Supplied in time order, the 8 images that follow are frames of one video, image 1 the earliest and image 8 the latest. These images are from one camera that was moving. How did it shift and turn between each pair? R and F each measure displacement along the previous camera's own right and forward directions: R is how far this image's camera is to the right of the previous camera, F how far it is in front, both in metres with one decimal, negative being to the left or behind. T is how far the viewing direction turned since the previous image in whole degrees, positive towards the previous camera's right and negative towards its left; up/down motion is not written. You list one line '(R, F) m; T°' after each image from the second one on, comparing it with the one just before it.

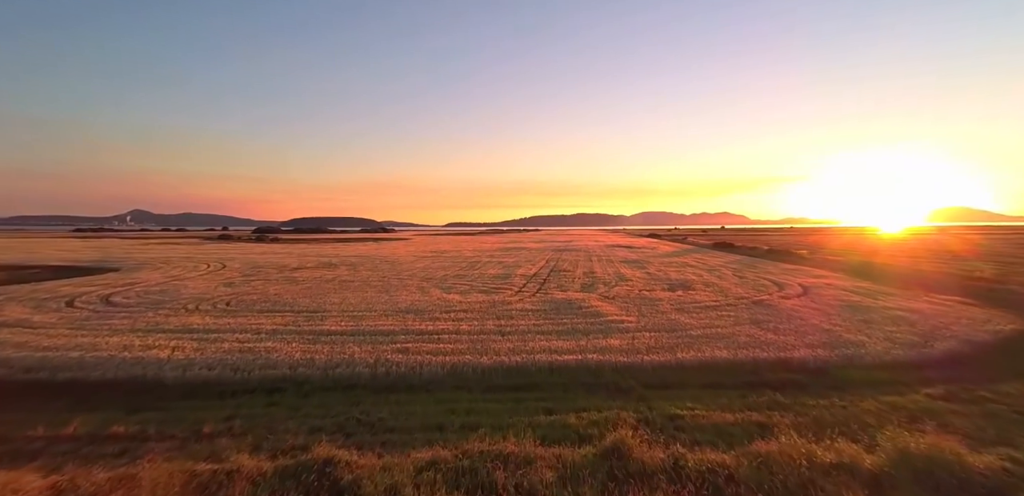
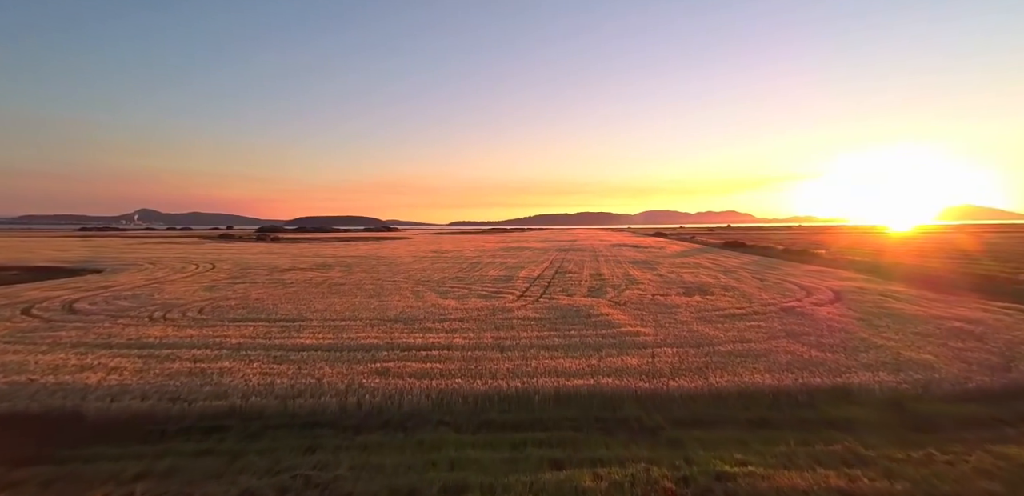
(+0.1, +1.3) m; -1°
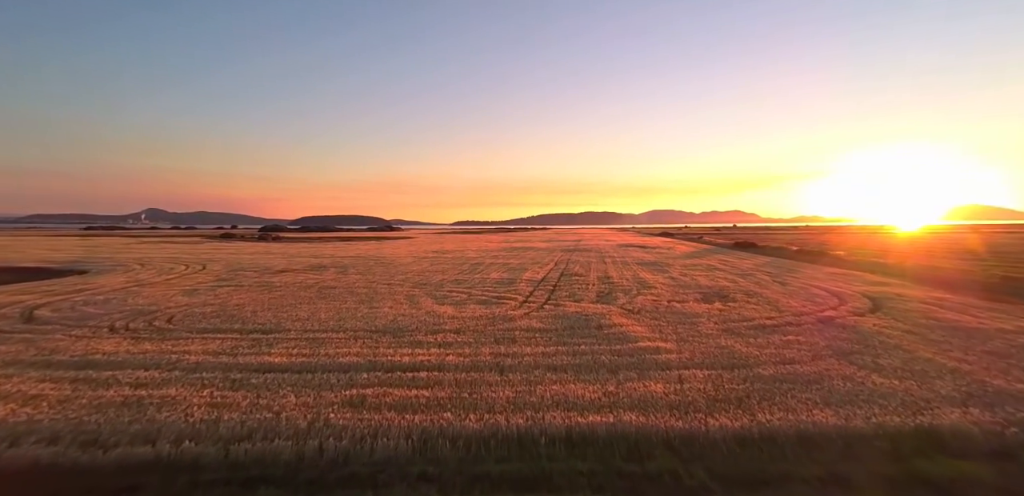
(0.0, +1.2) m; -1°
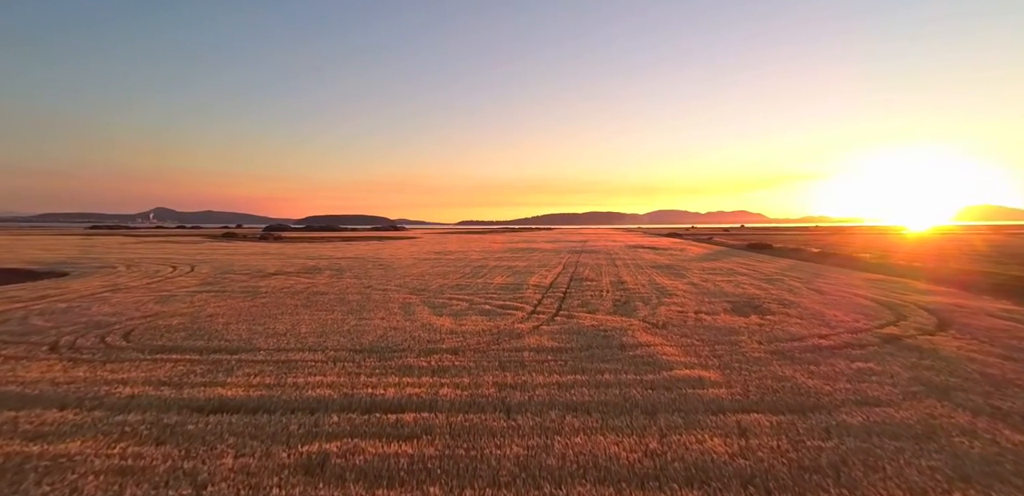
(-0.1, +1.5) m; -1°
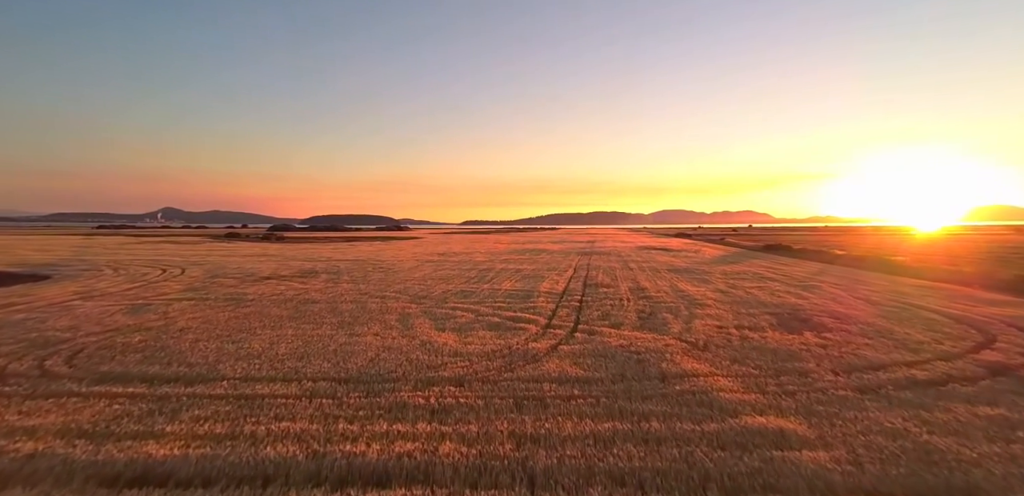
(-0.2, +1.6) m; -1°
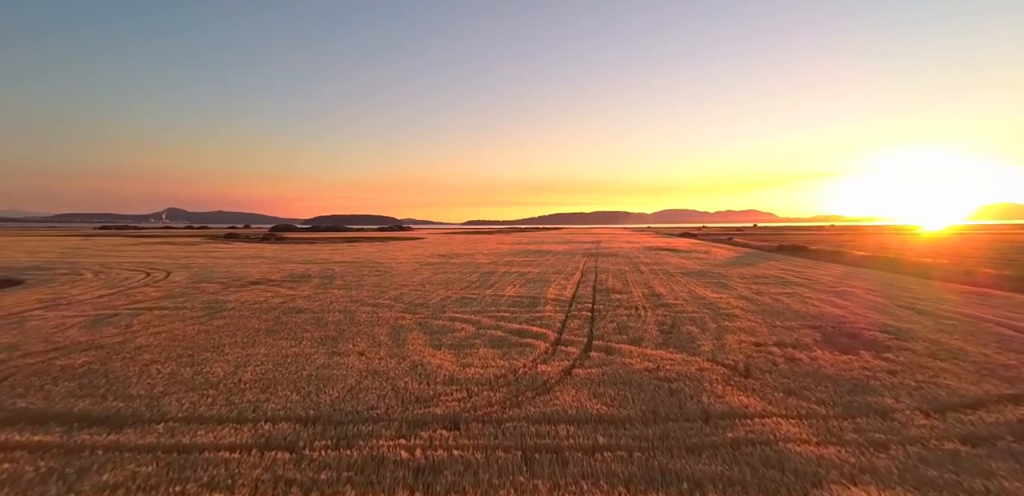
(-0.1, +1.4) m; 0°
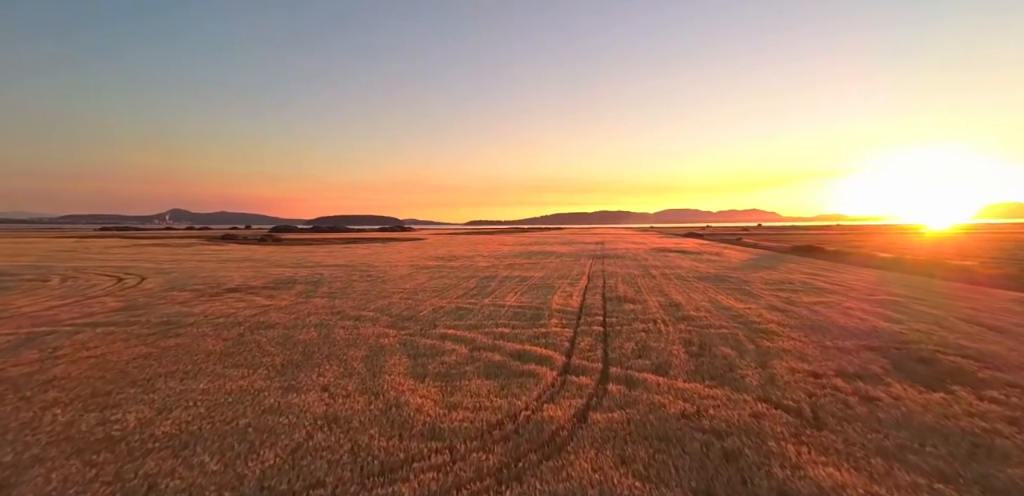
(+0.1, +1.7) m; 0°
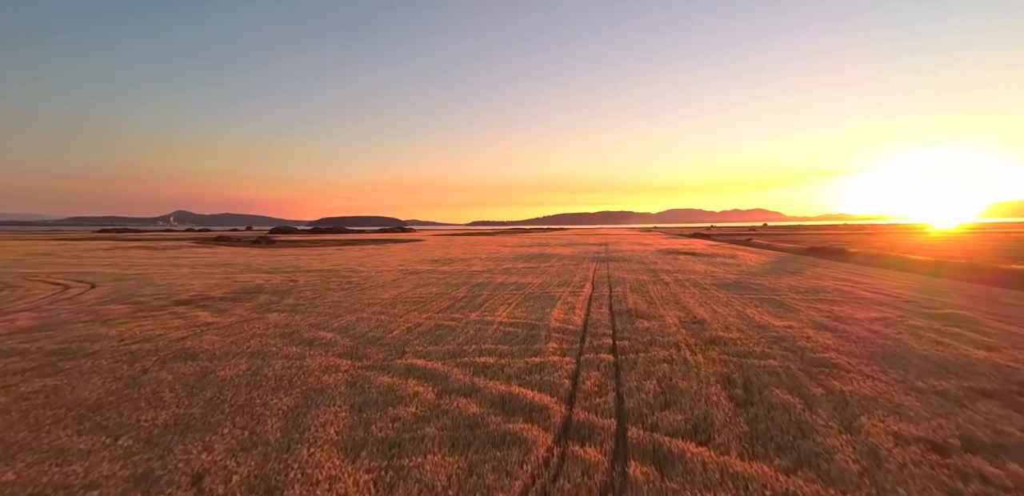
(+0.4, +2.5) m; 0°
